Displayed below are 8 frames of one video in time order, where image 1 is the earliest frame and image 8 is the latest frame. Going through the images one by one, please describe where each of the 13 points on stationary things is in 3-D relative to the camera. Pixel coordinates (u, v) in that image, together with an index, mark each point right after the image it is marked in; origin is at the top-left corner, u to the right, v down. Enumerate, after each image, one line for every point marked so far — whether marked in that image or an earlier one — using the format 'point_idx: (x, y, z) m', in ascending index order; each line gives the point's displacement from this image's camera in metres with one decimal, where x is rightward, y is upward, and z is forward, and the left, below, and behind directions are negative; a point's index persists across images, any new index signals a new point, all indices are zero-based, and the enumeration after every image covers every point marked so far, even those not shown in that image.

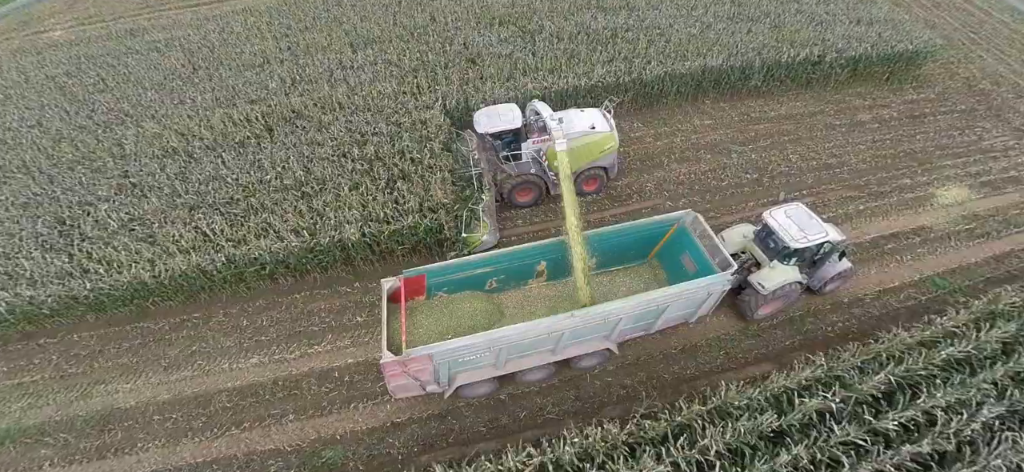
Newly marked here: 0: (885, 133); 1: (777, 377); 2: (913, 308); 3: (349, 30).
0: (+6.9, +1.9, +7.7) m
1: (+3.2, -1.6, +4.7) m
2: (+5.4, -1.0, +5.5) m
3: (-4.1, +5.4, +11.0) m
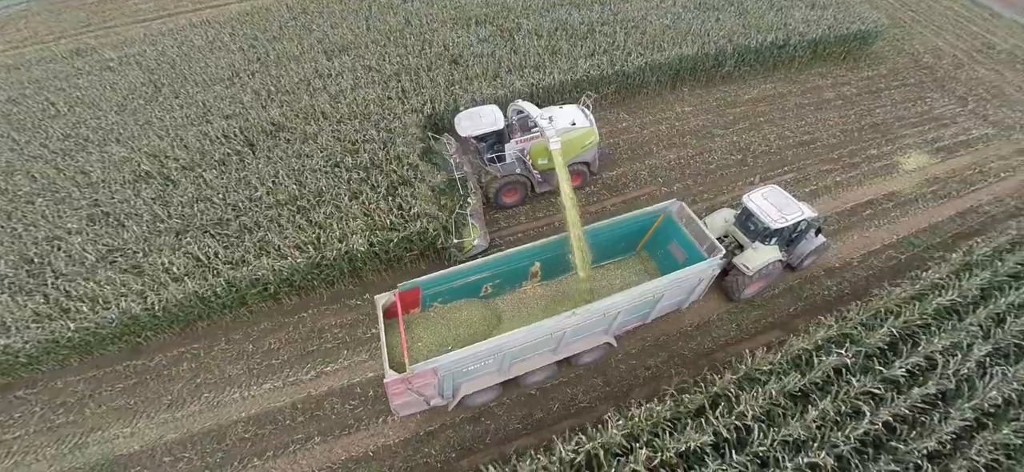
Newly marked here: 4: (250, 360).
0: (+6.8, +2.6, +8.3) m
1: (+3.6, -1.3, +5.1) m
2: (+5.7, -0.5, +6.1) m
3: (-4.7, +5.0, +10.8) m
4: (-4.1, -1.9, +6.4) m
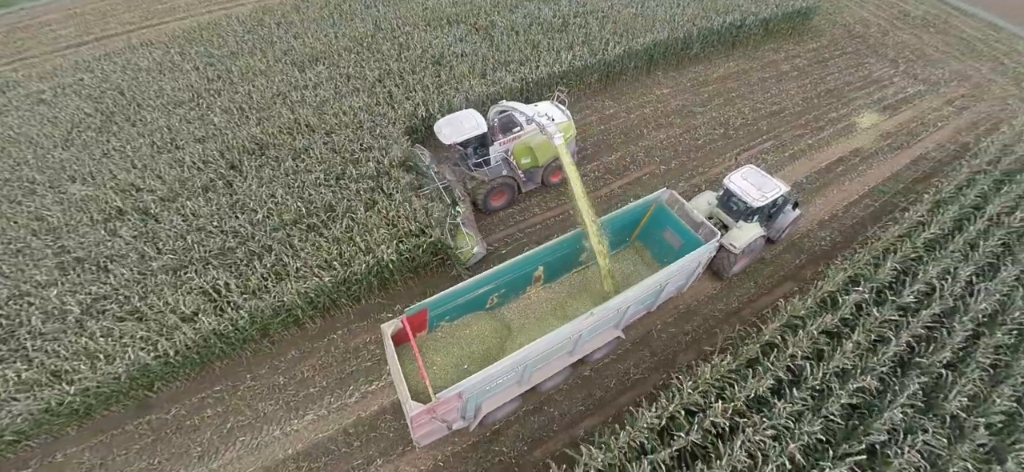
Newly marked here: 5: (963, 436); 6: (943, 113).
0: (+6.5, +3.5, +9.2) m
1: (+4.3, -0.7, +5.7) m
2: (+6.1, +0.4, +7.0) m
3: (-5.4, +4.5, +10.2) m
4: (-3.4, -2.3, +6.1) m
5: (+4.8, -2.1, +4.4) m
6: (+8.5, +2.4, +8.2) m
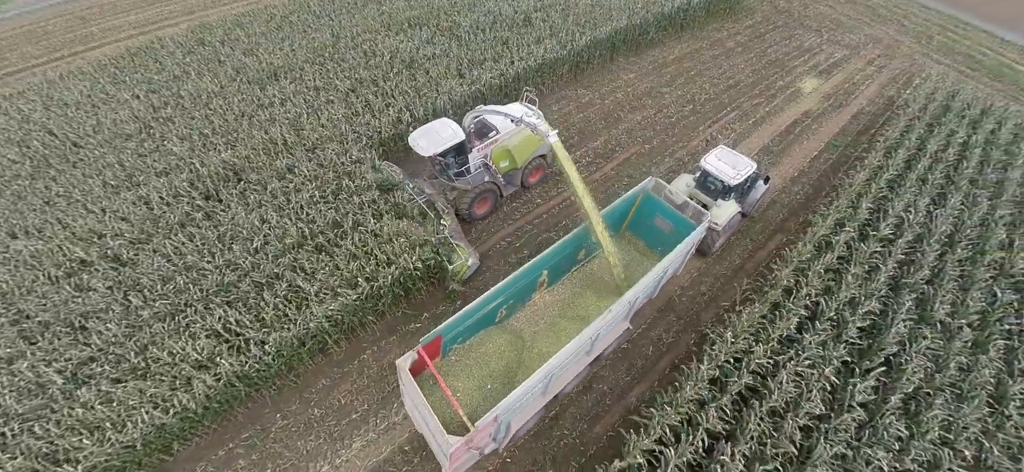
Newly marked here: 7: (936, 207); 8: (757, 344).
0: (+5.8, +4.5, +10.2) m
1: (+4.7, +0.1, +6.5) m
2: (+6.2, +1.4, +7.9) m
3: (-6.2, +3.8, +9.6) m
4: (-2.6, -2.6, +5.8) m
5: (+5.6, -1.3, +5.3) m
6: (+8.0, +3.7, +9.4) m
7: (+6.5, +0.4, +6.4) m
8: (+3.3, -1.4, +5.5) m
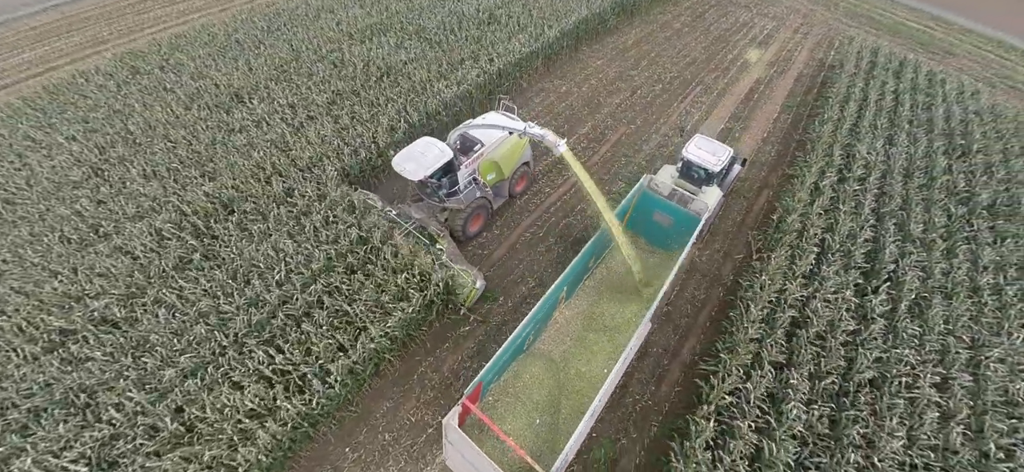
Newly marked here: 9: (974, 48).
0: (+4.9, +5.5, +11.2) m
1: (+5.1, +1.0, +7.4) m
2: (+6.1, +2.5, +9.0) m
3: (-6.6, +2.9, +8.7) m
4: (-1.5, -2.8, +5.6) m
5: (+6.4, -0.2, +6.4) m
6: (+7.3, +5.1, +10.7) m
7: (+6.8, +1.6, +7.6) m
8: (+4.1, -0.6, +6.2) m
9: (+11.0, +4.5, +9.9) m
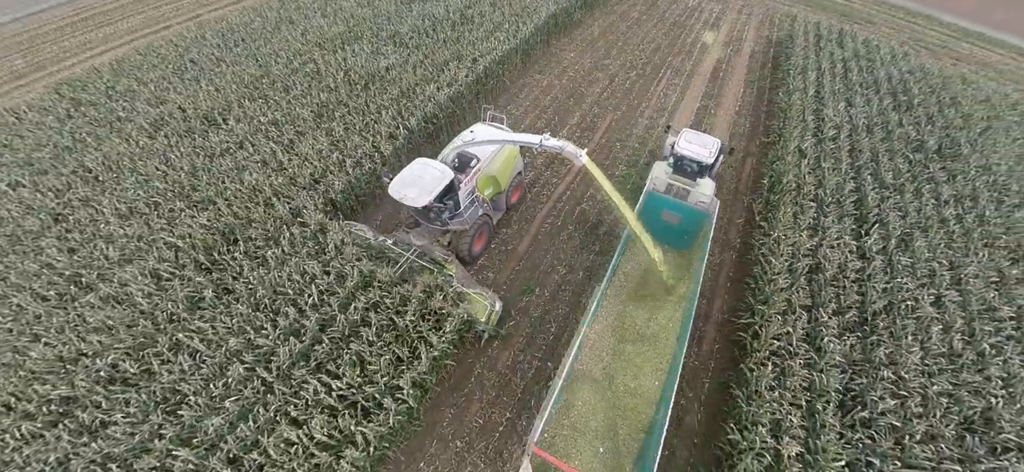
0: (+4.0, +6.2, +11.9) m
1: (+5.3, +1.8, +8.1) m
2: (+5.8, +3.4, +9.9) m
3: (-6.6, +2.2, +7.9) m
4: (-0.5, -2.8, +5.5) m
5: (+6.8, +0.8, +7.3) m
6: (+6.5, +6.1, +11.7) m
7: (+6.8, +2.6, +8.5) m
8: (+4.7, +0.1, +6.8) m
9: (+10.2, +6.0, +11.3) m
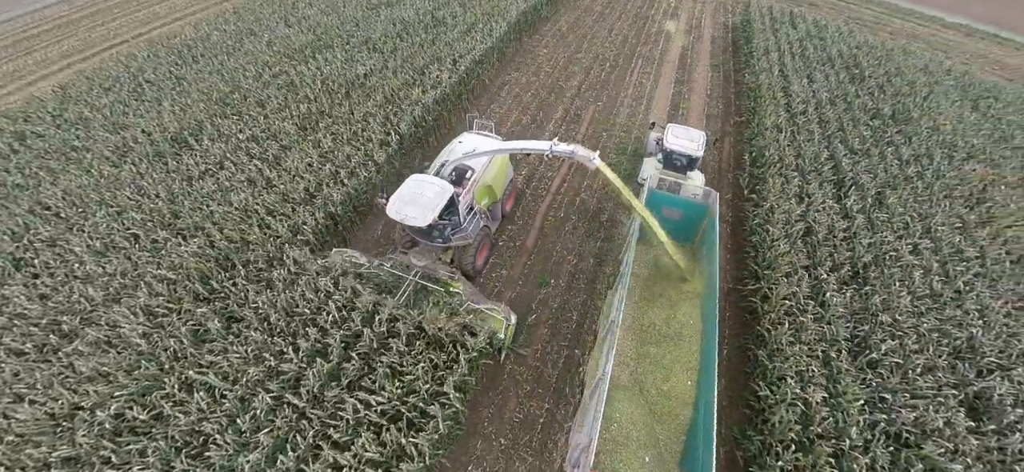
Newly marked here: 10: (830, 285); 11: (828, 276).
0: (+3.0, +6.6, +12.2) m
1: (+5.1, +2.4, +8.6) m
2: (+5.3, +4.0, +10.4) m
3: (-6.7, +1.5, +7.2) m
4: (+0.1, -2.8, +5.4) m
5: (+6.8, +1.6, +7.9) m
6: (+5.5, +6.7, +12.3) m
7: (+6.5, +3.4, +9.2) m
8: (+4.8, +0.6, +7.3) m
9: (+9.3, +7.0, +12.3) m
10: (+4.8, -0.8, +6.2) m
11: (+4.8, -0.6, +6.3) m
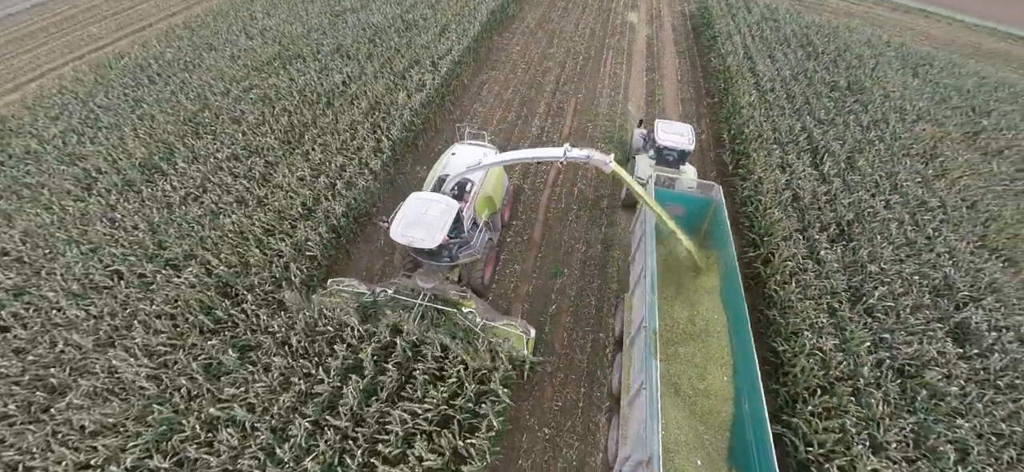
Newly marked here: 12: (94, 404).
0: (+1.9, +6.9, +12.5) m
1: (+4.8, +3.0, +9.1) m
2: (+4.7, +4.6, +10.9) m
3: (-6.6, +0.9, +6.6) m
4: (+0.7, -2.7, +5.4) m
5: (+6.6, +2.3, +8.6) m
6: (+4.4, +7.3, +12.9) m
7: (+6.0, +4.1, +9.8) m
8: (+4.8, +1.2, +7.7) m
9: (+8.1, +7.9, +13.2) m
10: (+5.0, -0.2, +6.6) m
11: (+5.0, 0.0, +6.7) m
12: (-4.7, -1.9, +4.7) m
